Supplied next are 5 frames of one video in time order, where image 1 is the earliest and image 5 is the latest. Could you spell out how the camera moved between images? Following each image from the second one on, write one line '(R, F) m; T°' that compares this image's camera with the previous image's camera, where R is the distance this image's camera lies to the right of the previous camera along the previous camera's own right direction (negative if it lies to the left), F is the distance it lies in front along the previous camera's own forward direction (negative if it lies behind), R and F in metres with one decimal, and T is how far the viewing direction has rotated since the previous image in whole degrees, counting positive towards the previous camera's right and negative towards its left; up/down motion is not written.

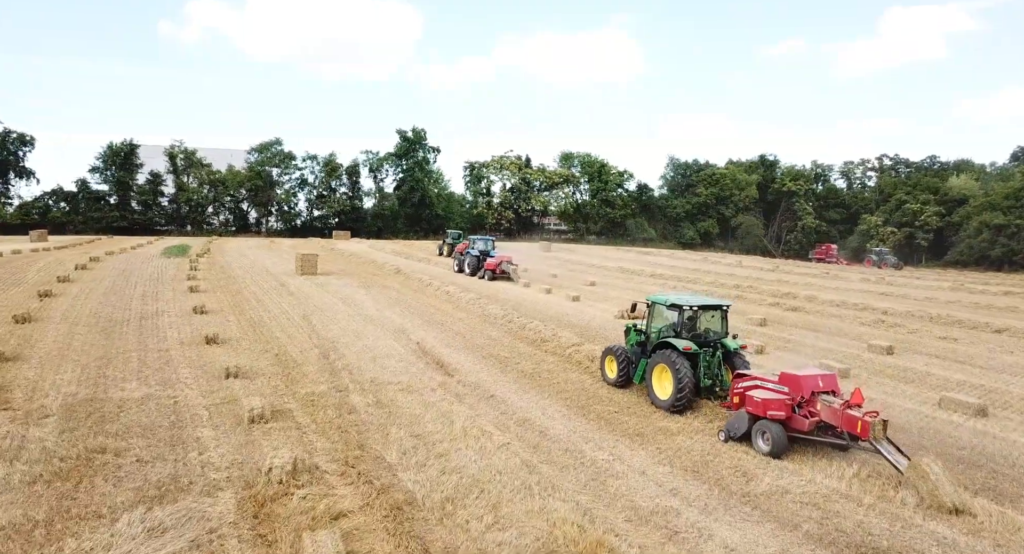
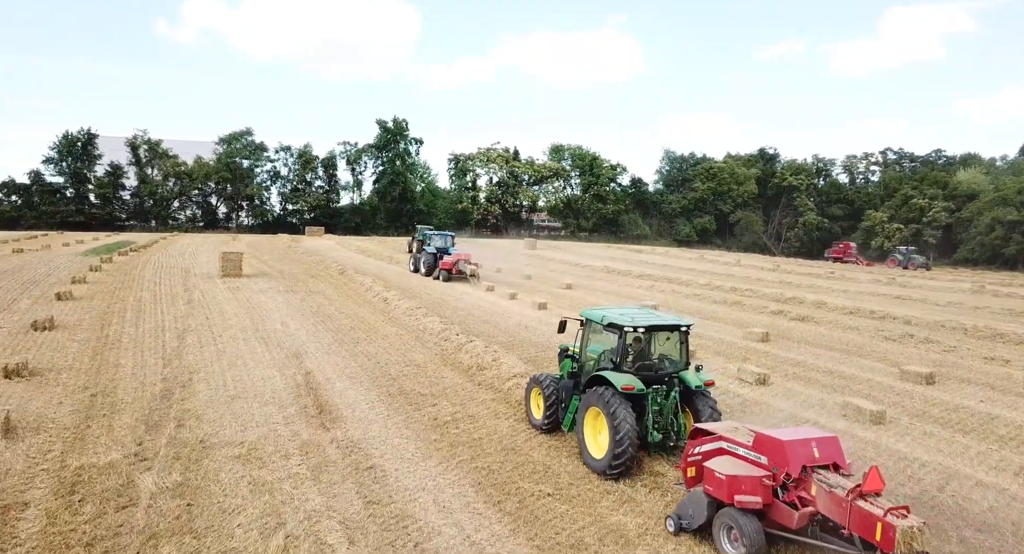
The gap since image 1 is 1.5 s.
(+1.2, +3.2) m; 0°
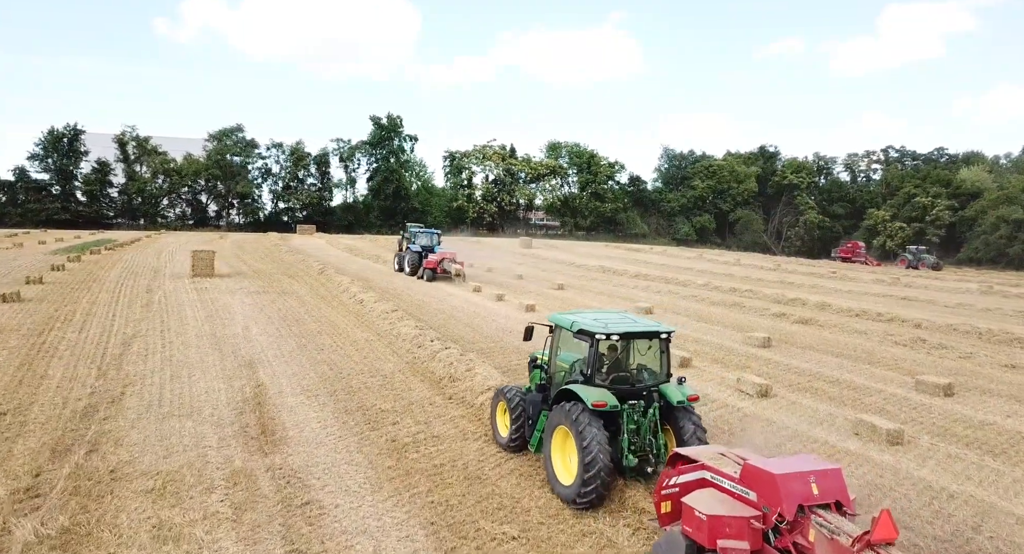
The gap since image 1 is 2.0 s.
(+0.4, +1.0) m; 0°
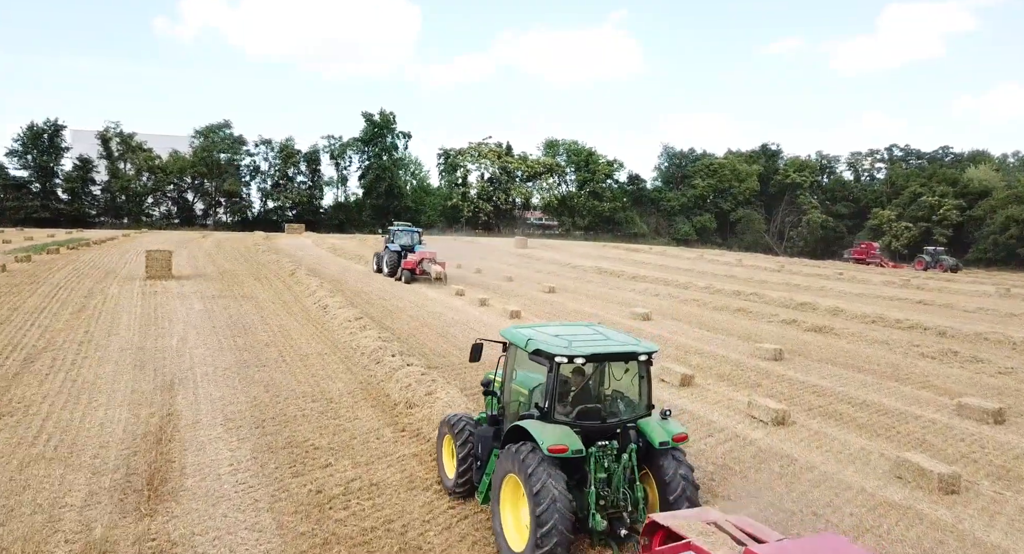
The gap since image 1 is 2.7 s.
(+0.4, +1.5) m; 0°
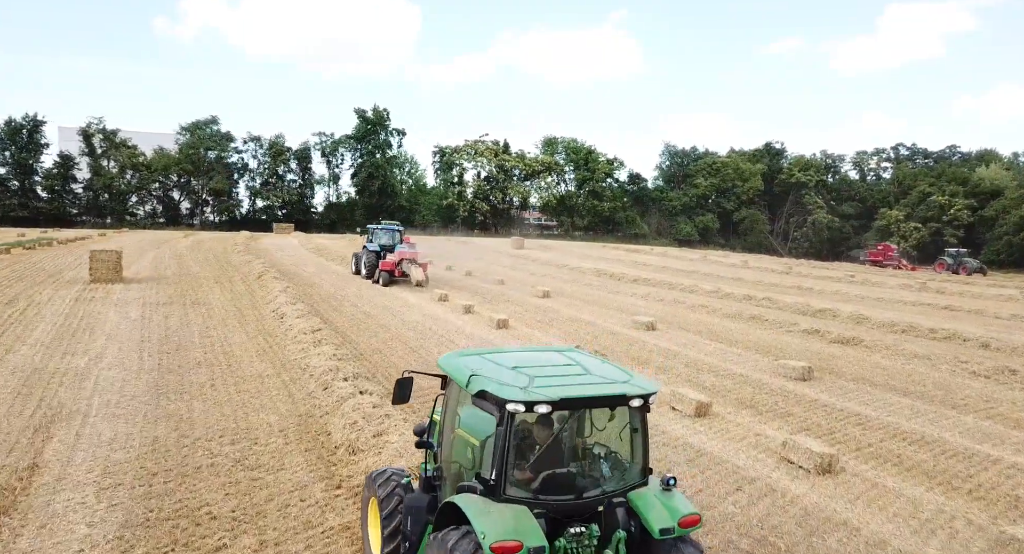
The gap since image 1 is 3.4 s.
(+0.3, +1.7) m; 0°
